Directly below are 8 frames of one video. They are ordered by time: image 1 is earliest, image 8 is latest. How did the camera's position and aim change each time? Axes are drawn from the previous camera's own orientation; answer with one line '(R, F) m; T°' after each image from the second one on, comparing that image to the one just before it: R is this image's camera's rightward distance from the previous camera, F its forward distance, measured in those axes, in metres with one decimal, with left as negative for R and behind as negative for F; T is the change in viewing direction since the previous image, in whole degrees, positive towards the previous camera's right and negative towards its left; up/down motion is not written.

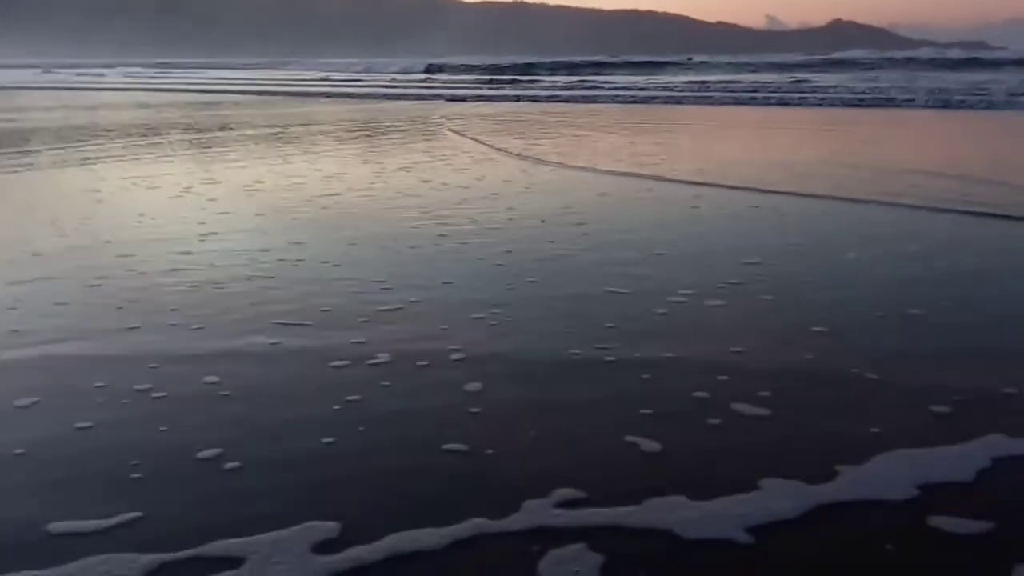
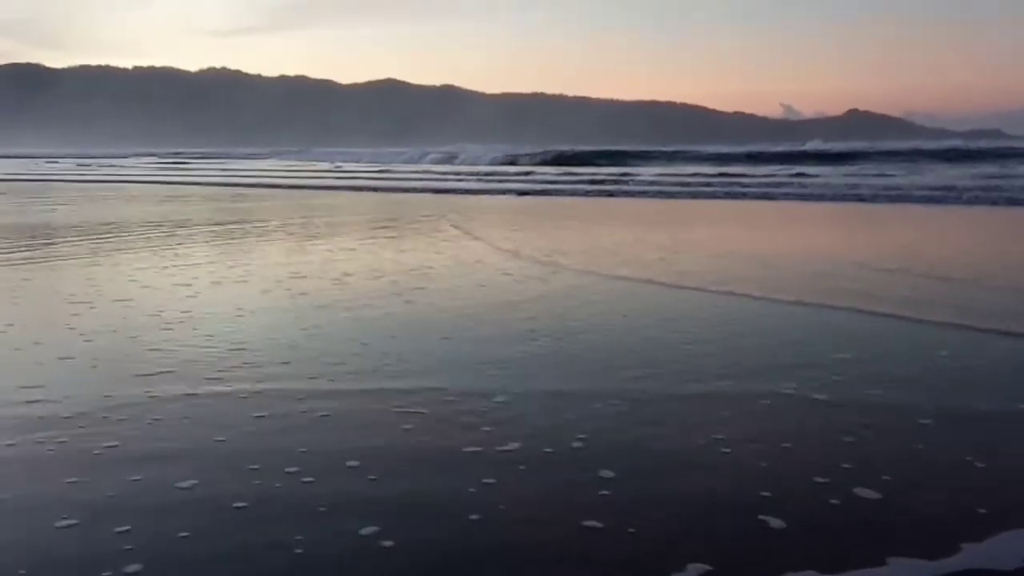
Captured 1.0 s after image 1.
(-0.3, -0.3) m; -1°
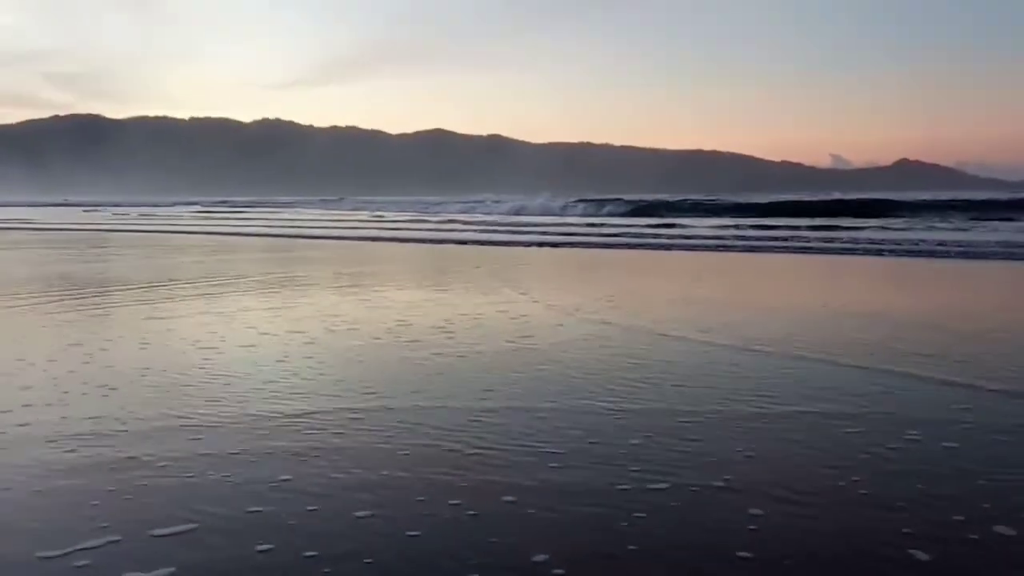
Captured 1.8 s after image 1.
(-0.4, -0.4) m; -3°
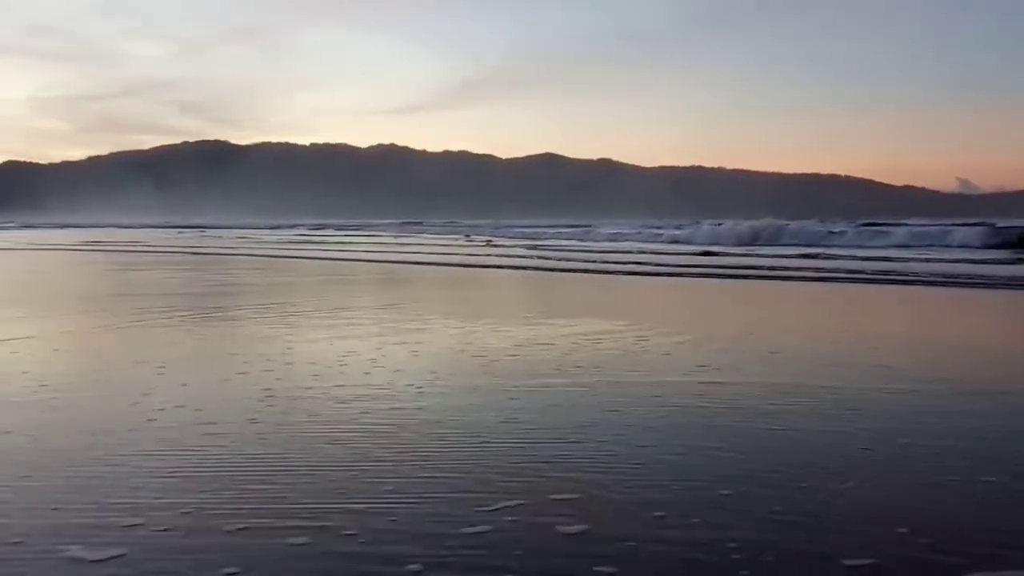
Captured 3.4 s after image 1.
(-1.3, -1.0) m; -6°
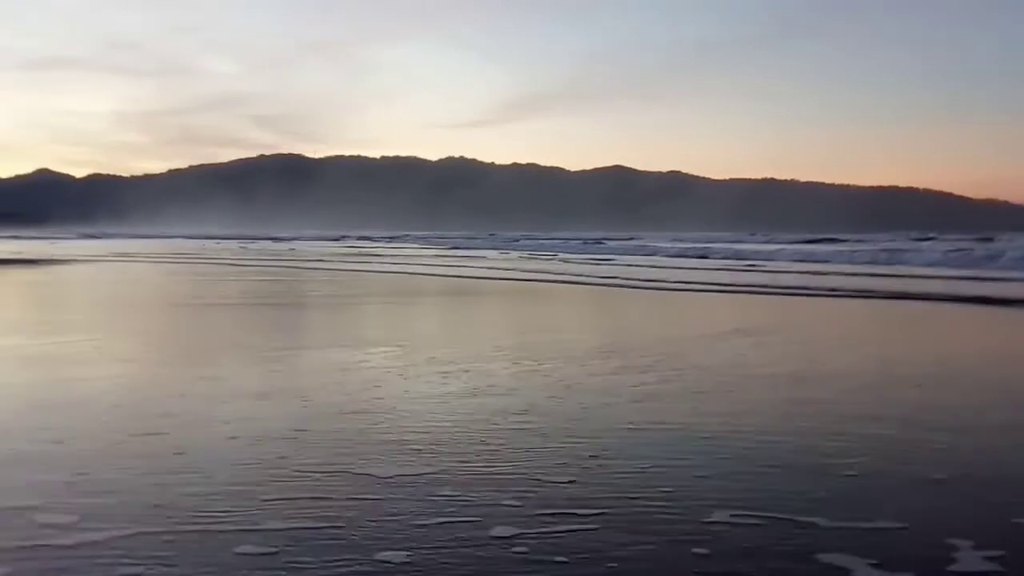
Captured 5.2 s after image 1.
(-0.4, -1.1) m; -4°
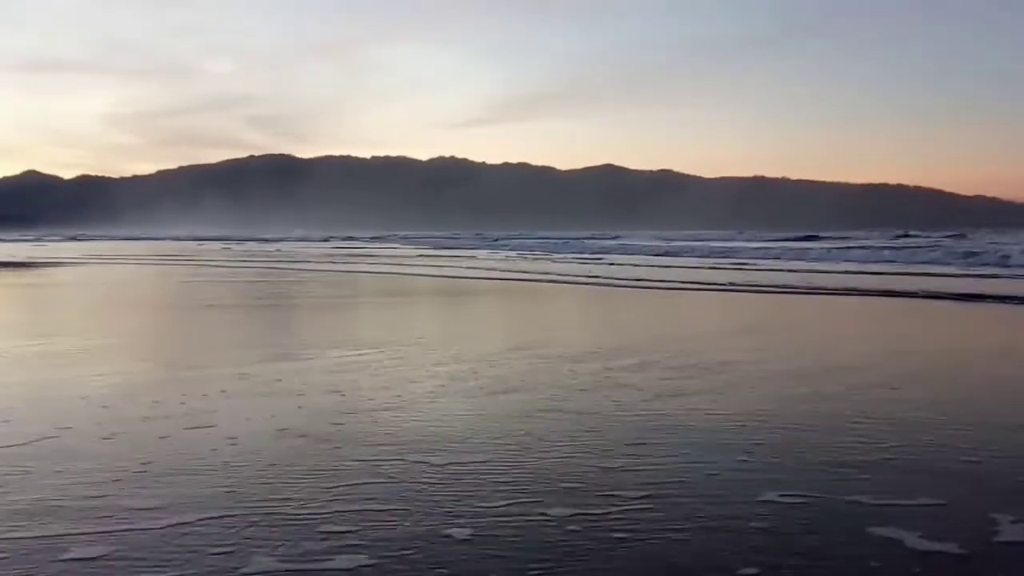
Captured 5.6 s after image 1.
(-2.0, -0.7) m; 0°
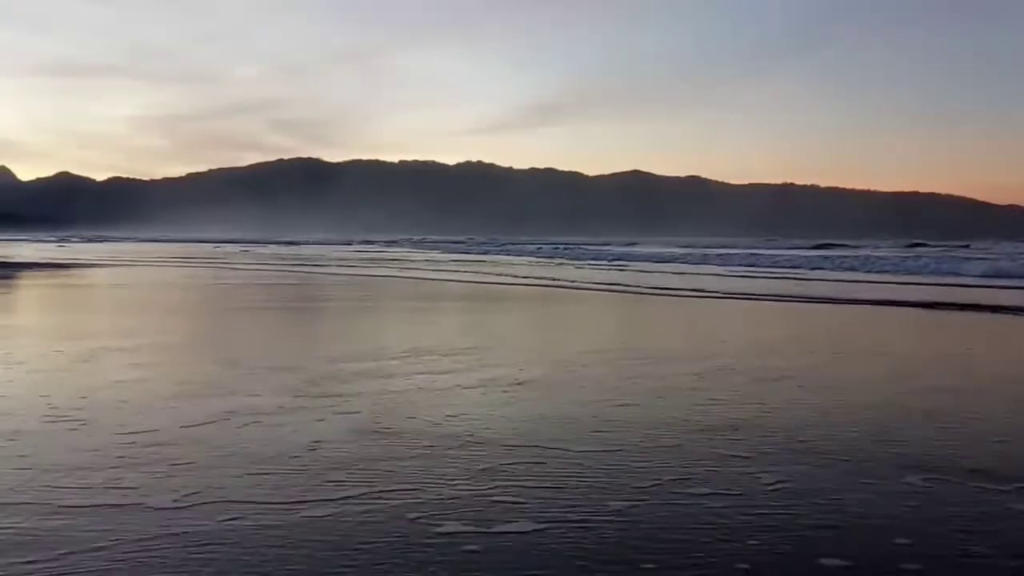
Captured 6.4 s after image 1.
(+1.3, +0.5) m; -1°
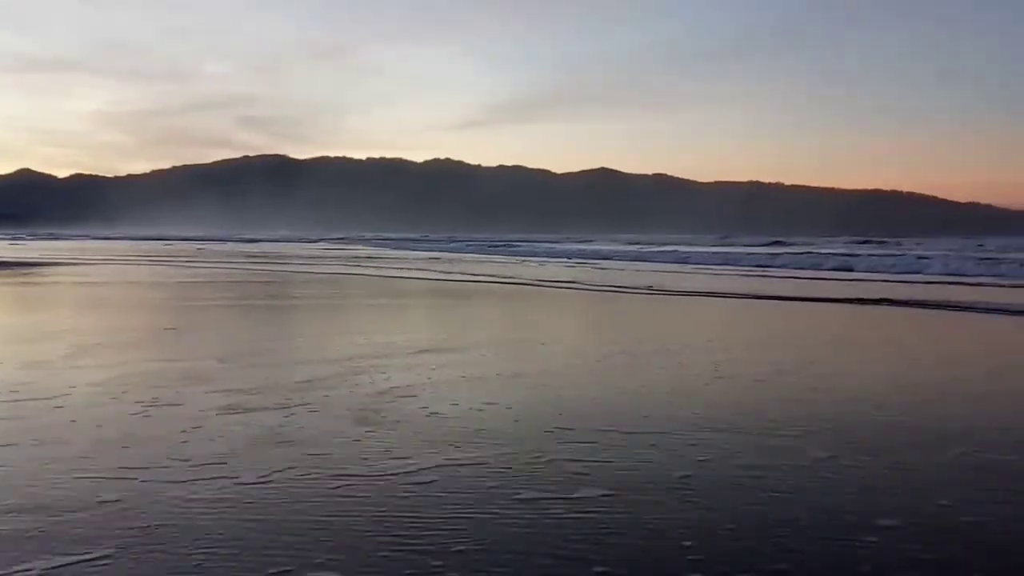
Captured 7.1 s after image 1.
(-1.4, -1.3) m; +2°
